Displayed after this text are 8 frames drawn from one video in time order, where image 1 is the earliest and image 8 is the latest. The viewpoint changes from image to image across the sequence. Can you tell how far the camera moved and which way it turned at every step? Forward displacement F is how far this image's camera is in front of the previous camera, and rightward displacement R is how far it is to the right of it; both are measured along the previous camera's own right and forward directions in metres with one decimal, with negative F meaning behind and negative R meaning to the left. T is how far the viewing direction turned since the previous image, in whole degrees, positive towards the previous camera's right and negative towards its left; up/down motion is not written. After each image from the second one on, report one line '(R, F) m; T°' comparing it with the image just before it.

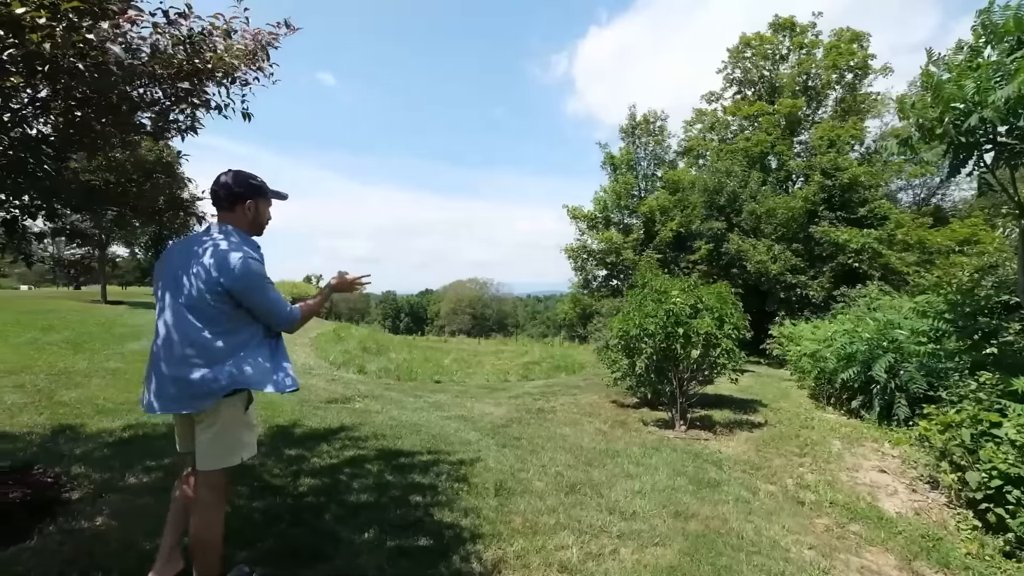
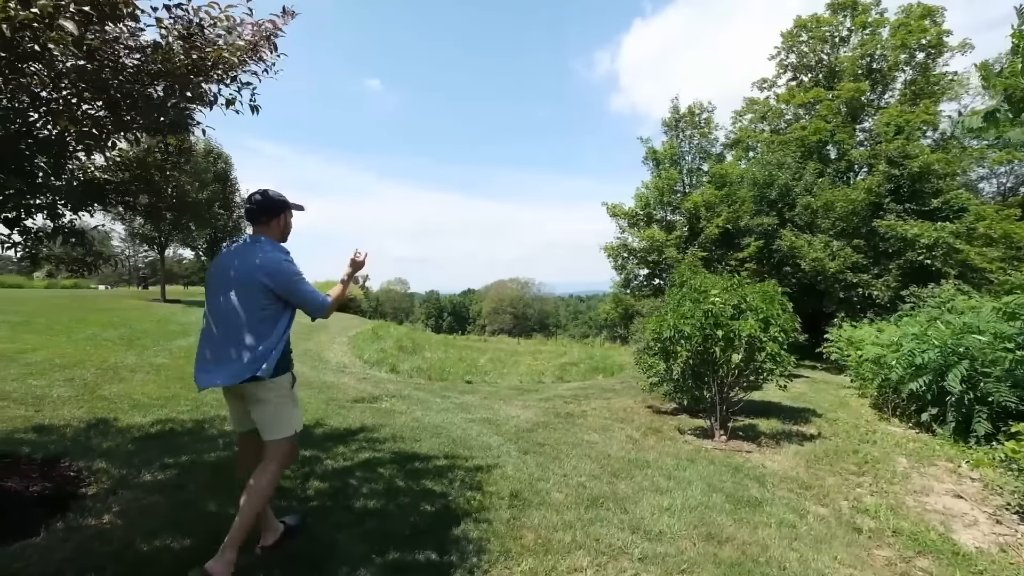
(+0.3, +0.4) m; -5°
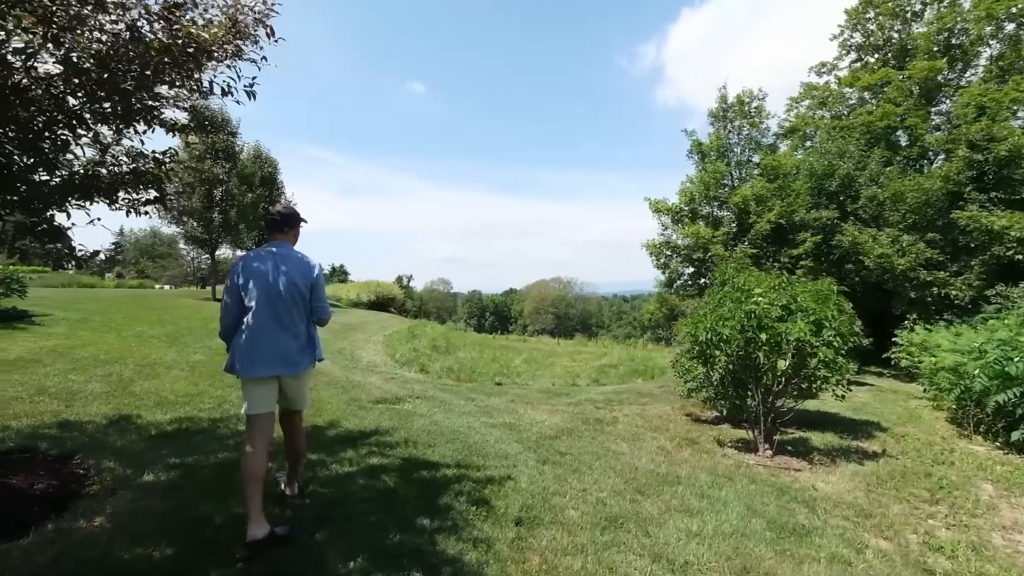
(+0.3, +0.5) m; -5°
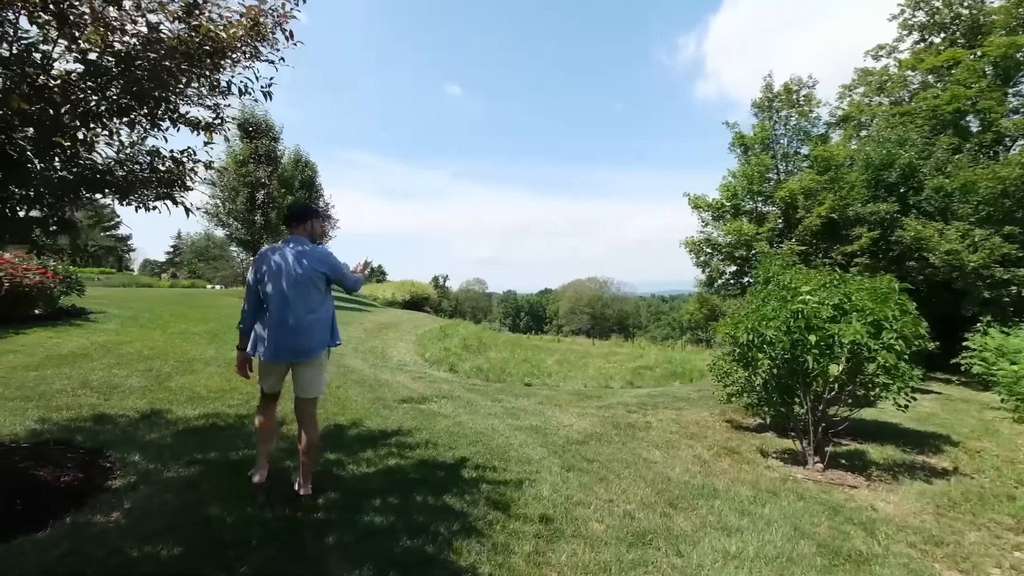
(+0.1, +0.3) m; -4°
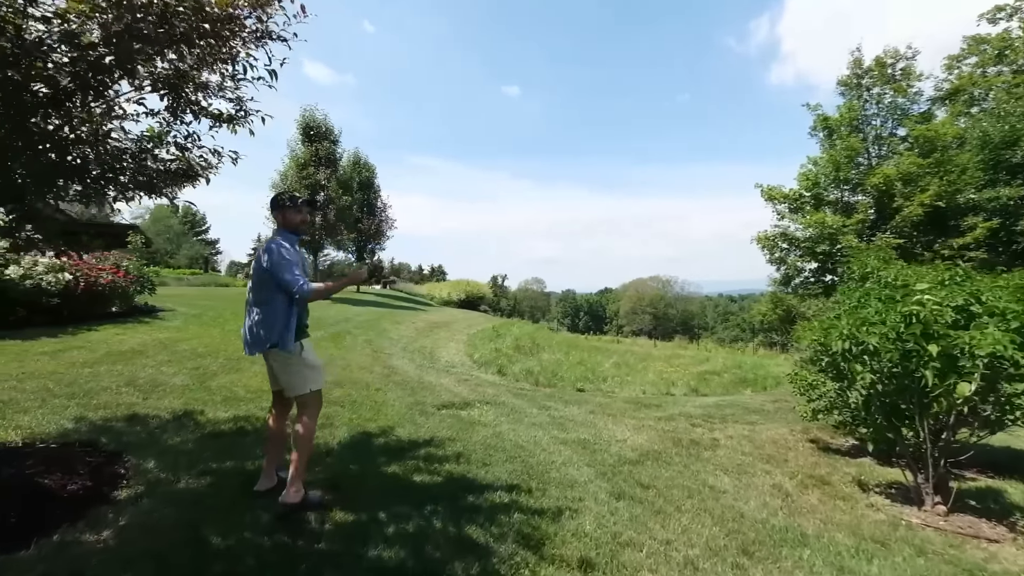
(+0.2, +0.7) m; -6°
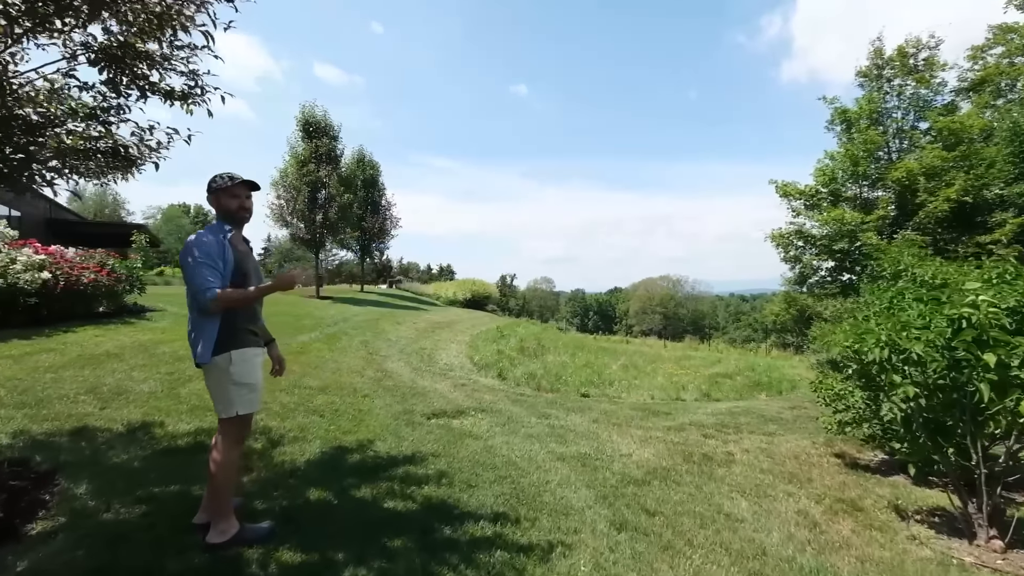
(+0.2, +0.5) m; -1°
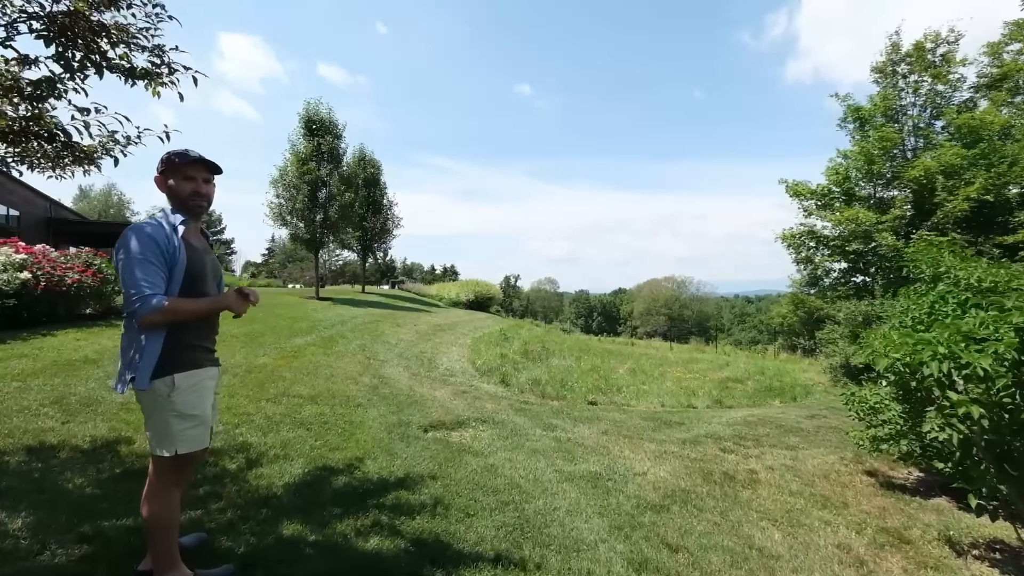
(0.0, +0.5) m; 0°
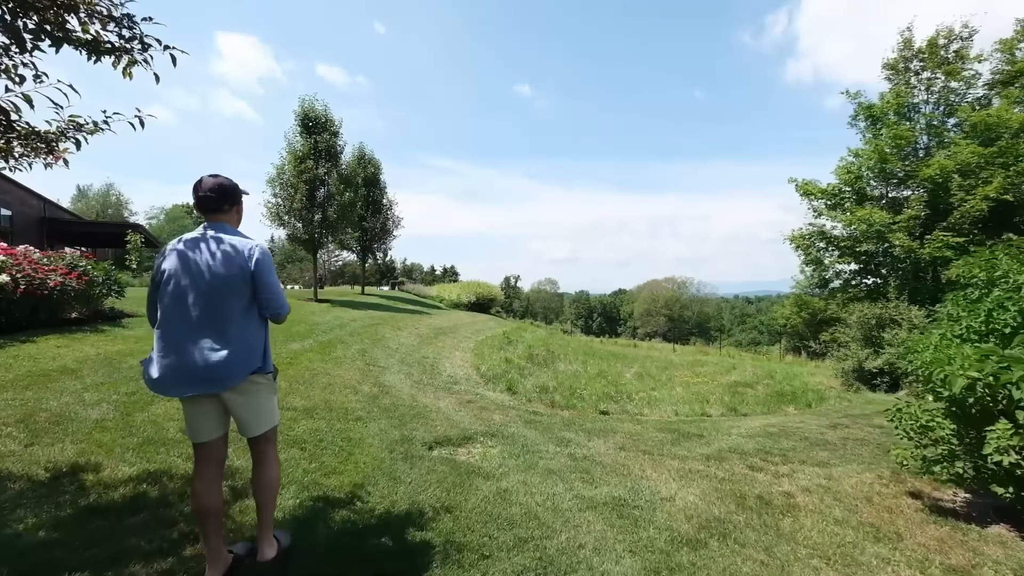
(-0.1, +0.5) m; 0°
